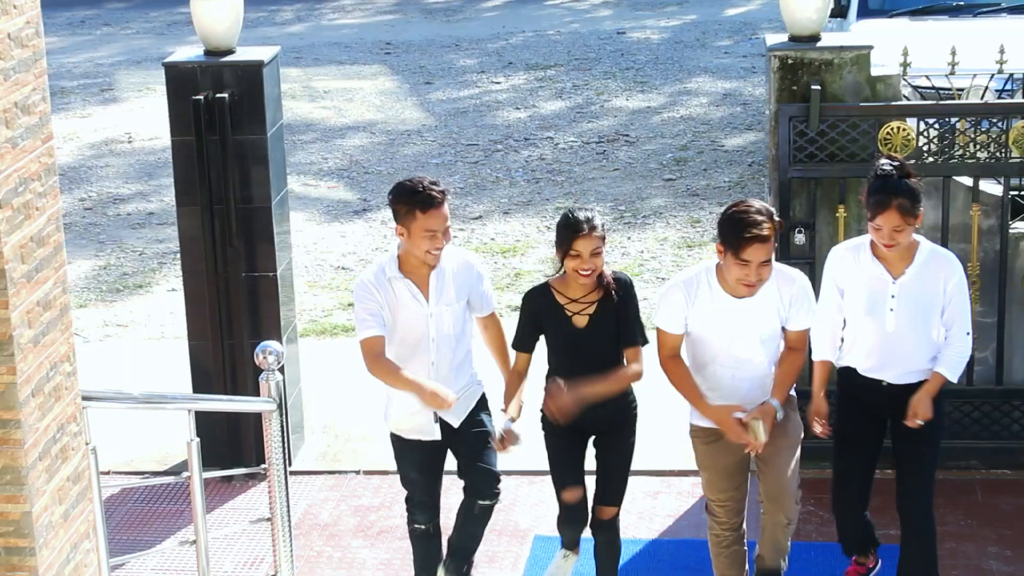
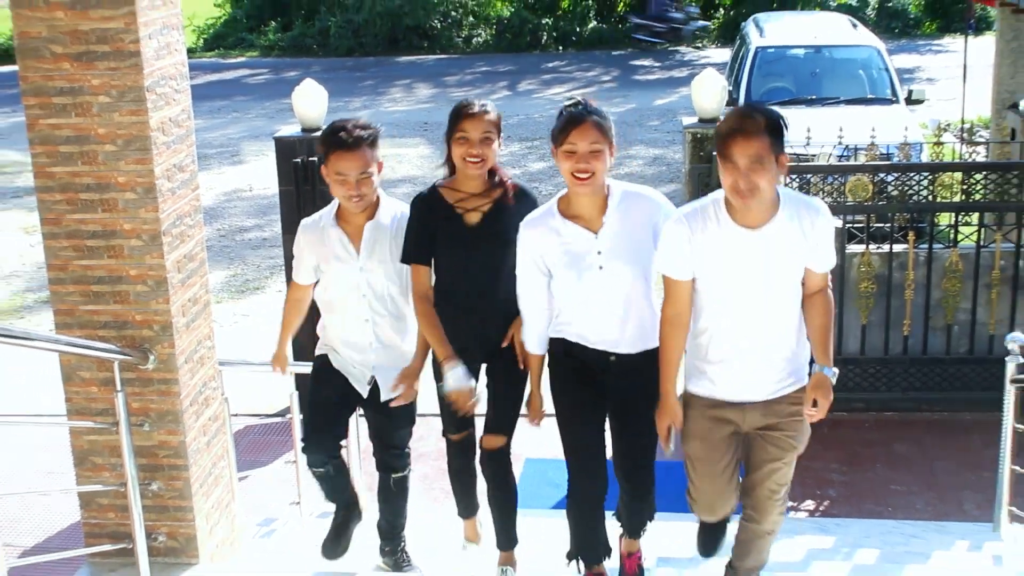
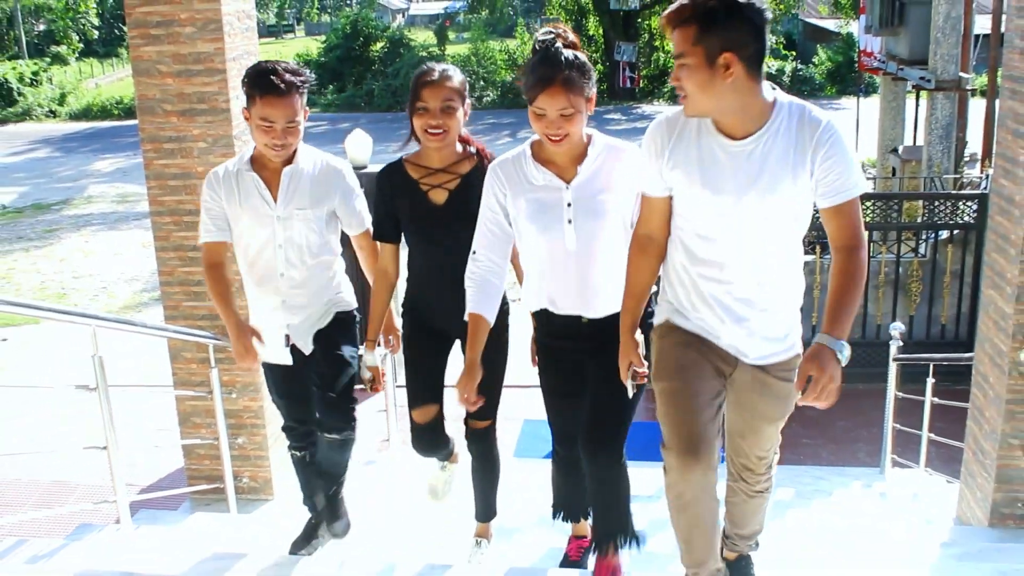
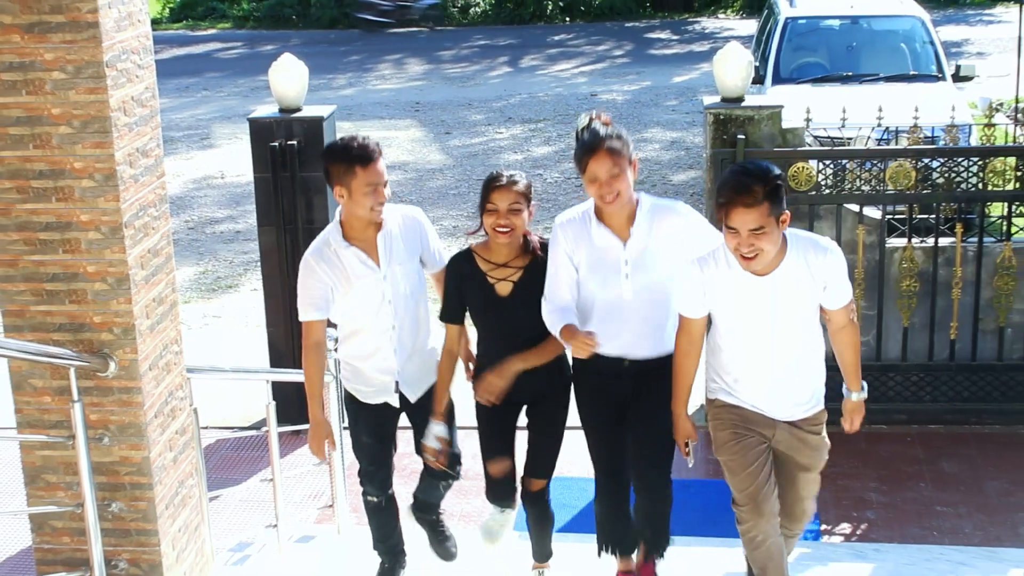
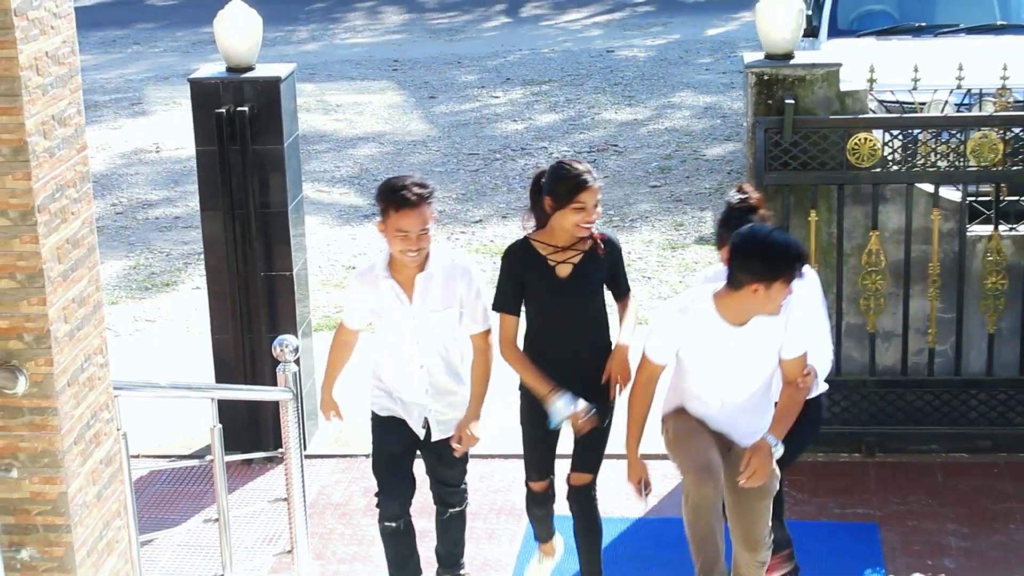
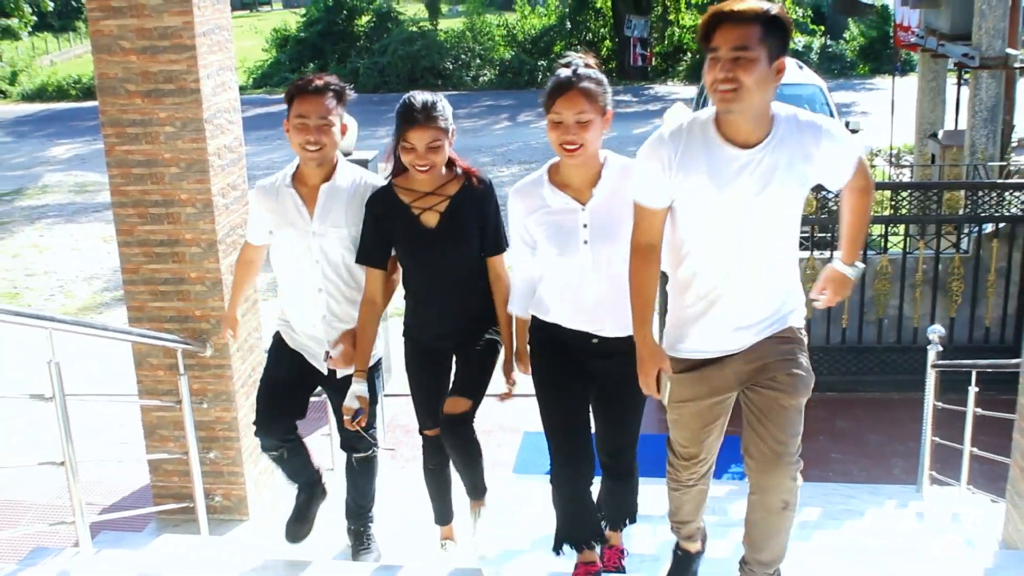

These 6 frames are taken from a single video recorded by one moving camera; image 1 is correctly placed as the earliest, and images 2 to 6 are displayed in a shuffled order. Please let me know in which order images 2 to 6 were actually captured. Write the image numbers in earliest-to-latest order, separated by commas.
5, 4, 2, 6, 3
